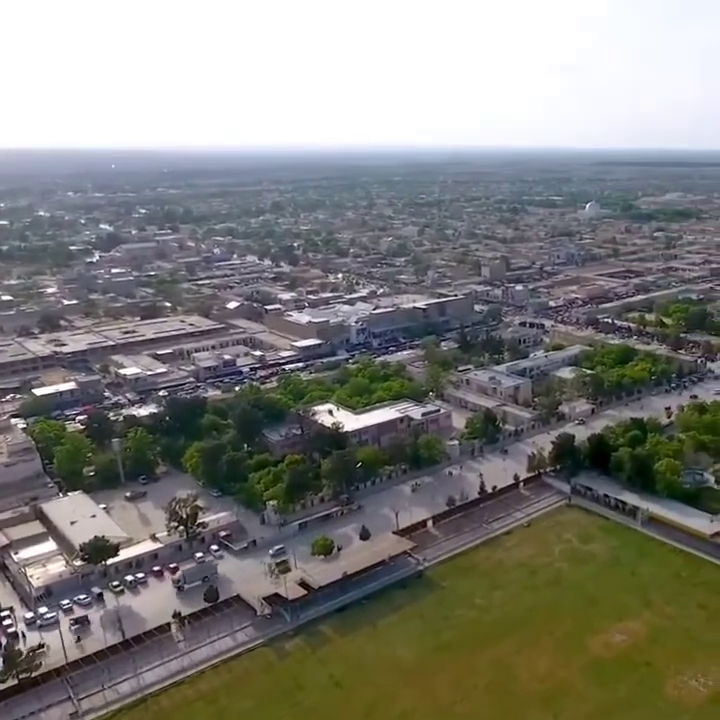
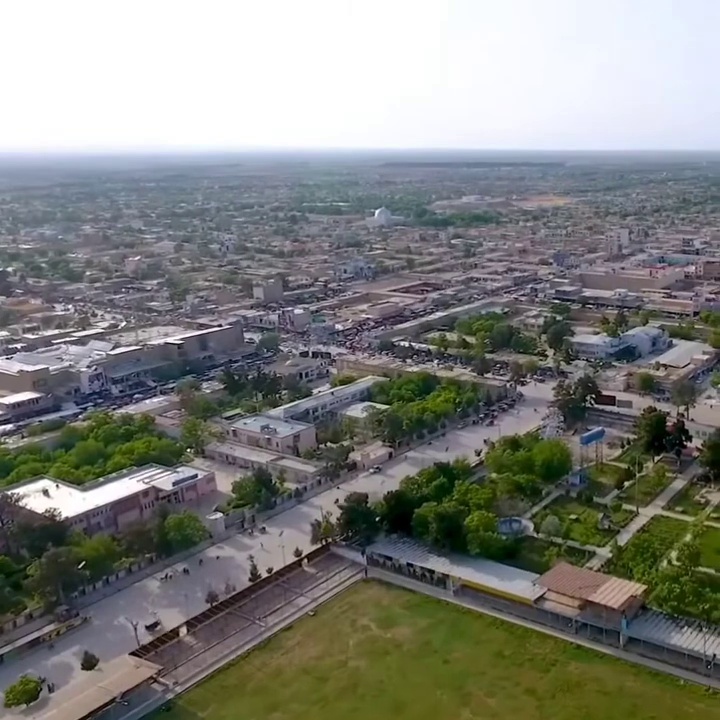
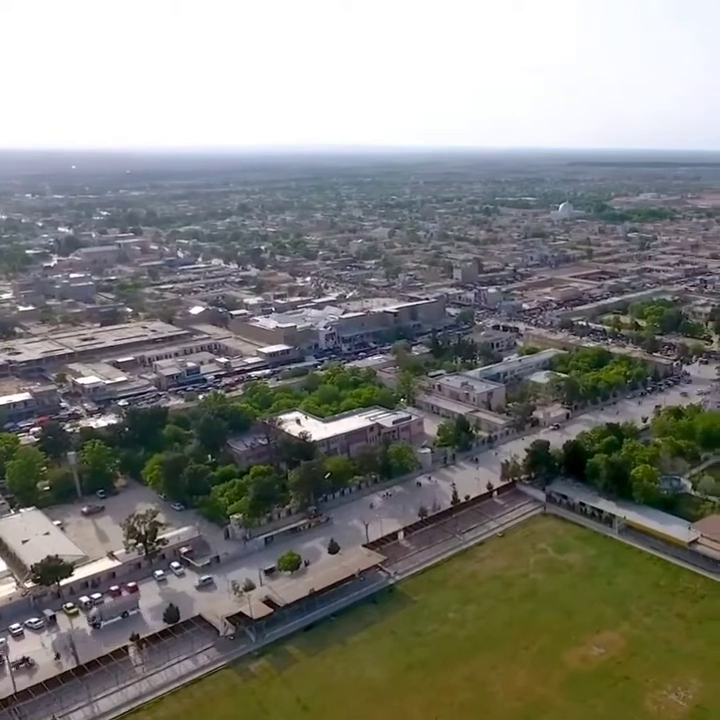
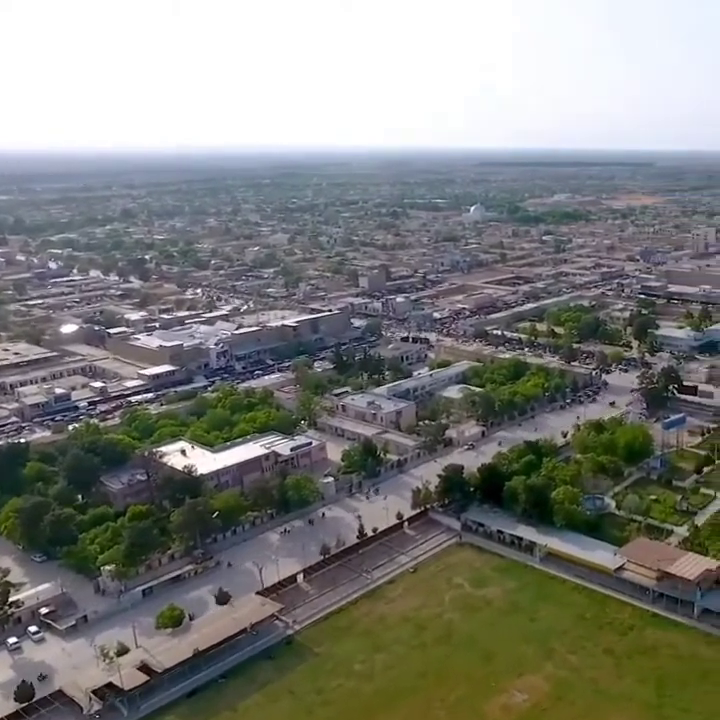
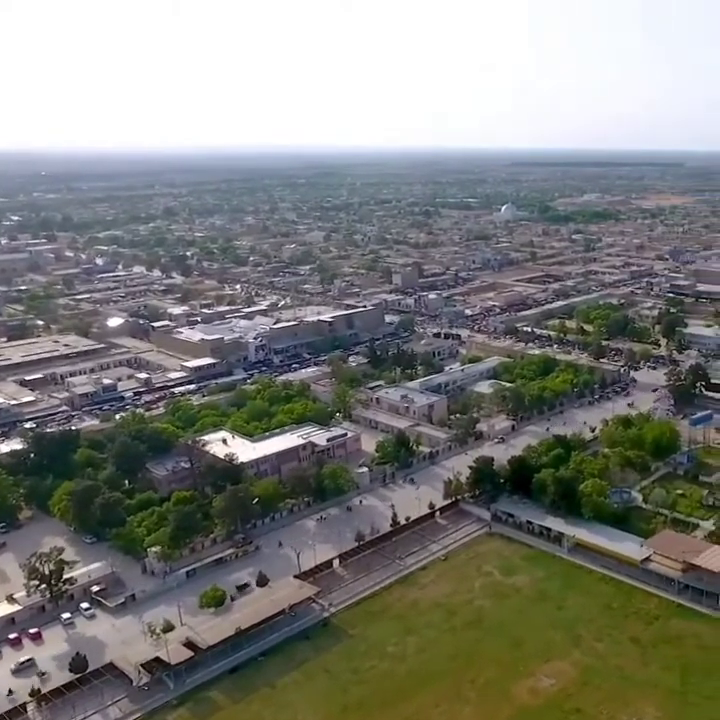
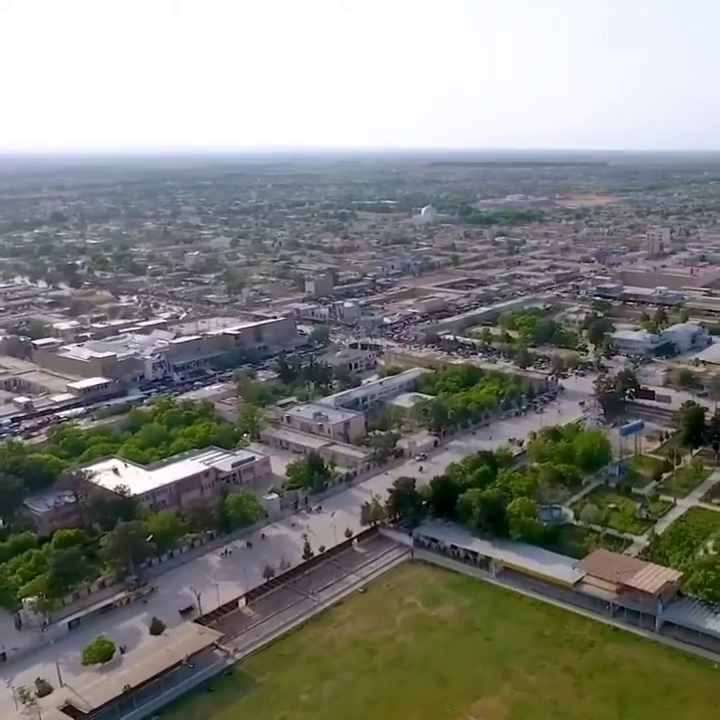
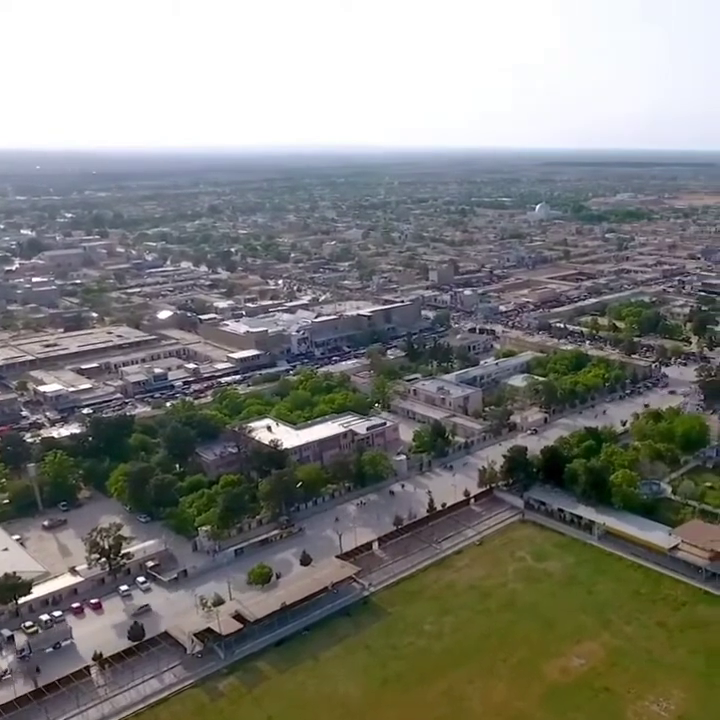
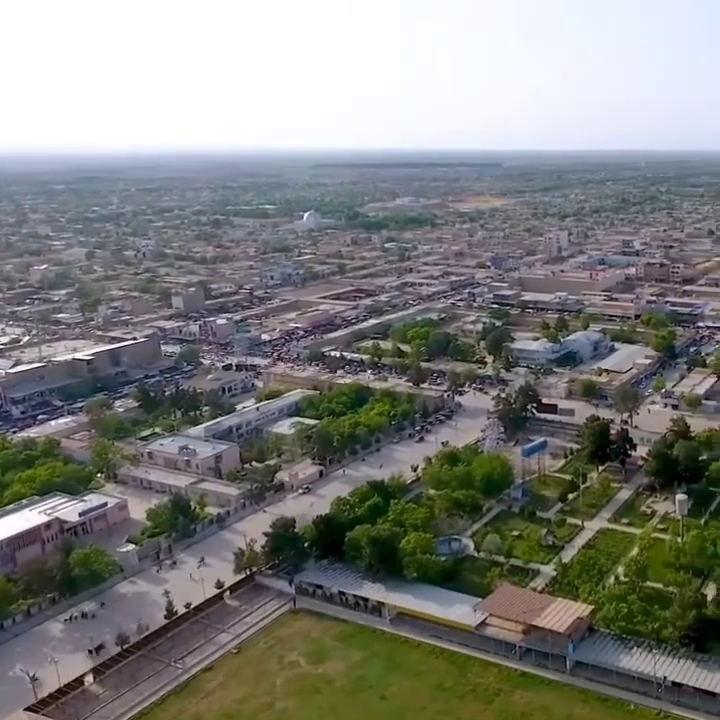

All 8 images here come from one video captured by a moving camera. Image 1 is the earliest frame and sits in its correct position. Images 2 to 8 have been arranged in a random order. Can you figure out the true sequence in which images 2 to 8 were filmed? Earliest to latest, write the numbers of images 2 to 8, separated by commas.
3, 7, 5, 4, 6, 2, 8
